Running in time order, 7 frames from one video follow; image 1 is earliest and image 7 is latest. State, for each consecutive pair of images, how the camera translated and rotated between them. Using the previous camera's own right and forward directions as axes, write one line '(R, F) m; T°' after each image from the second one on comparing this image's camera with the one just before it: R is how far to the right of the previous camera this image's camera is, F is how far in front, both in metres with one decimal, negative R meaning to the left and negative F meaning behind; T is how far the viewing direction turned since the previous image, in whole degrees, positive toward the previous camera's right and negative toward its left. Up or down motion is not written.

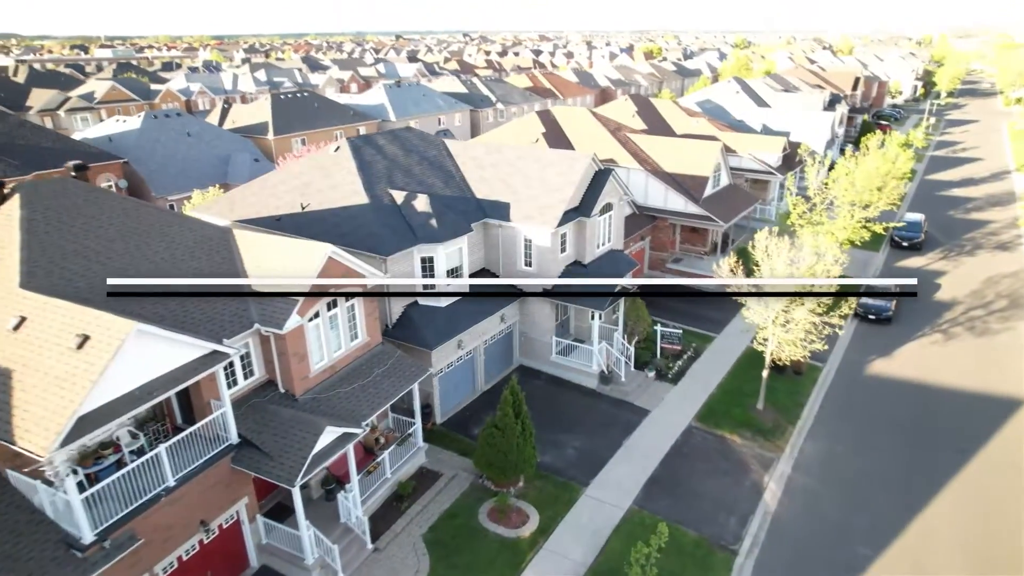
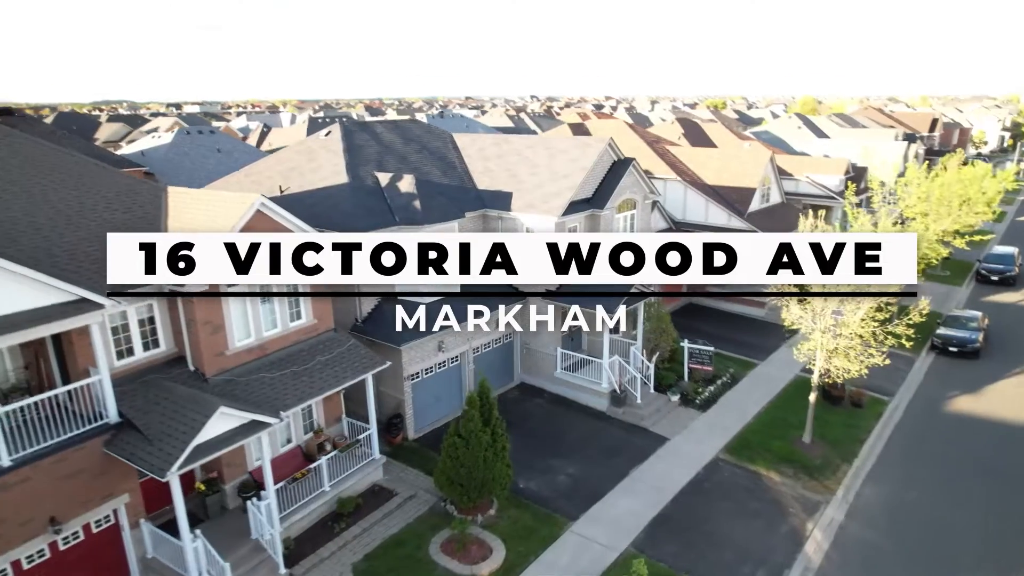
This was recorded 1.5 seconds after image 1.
(+2.1, +3.5) m; -6°
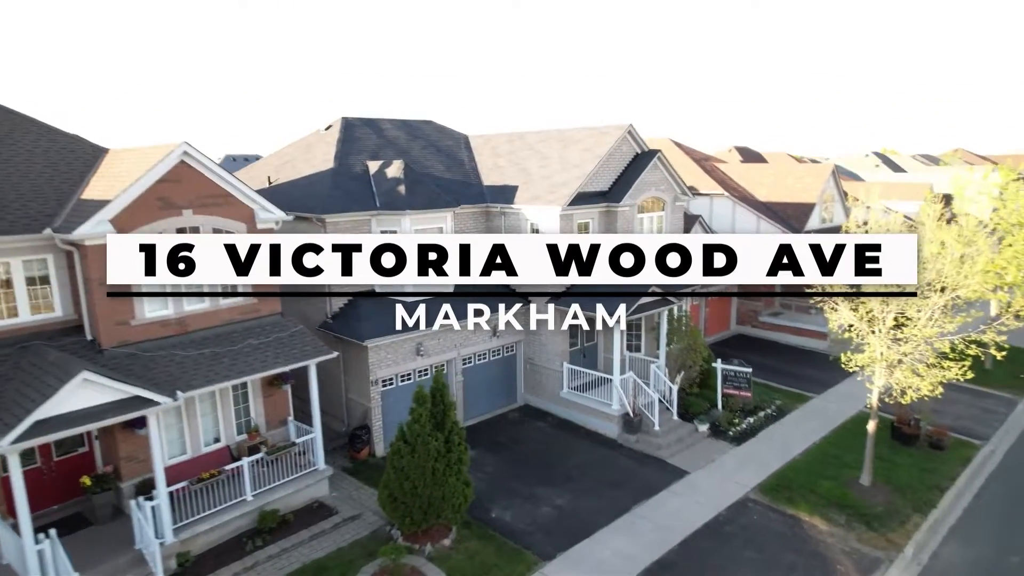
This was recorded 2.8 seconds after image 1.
(+2.1, +2.8) m; -6°
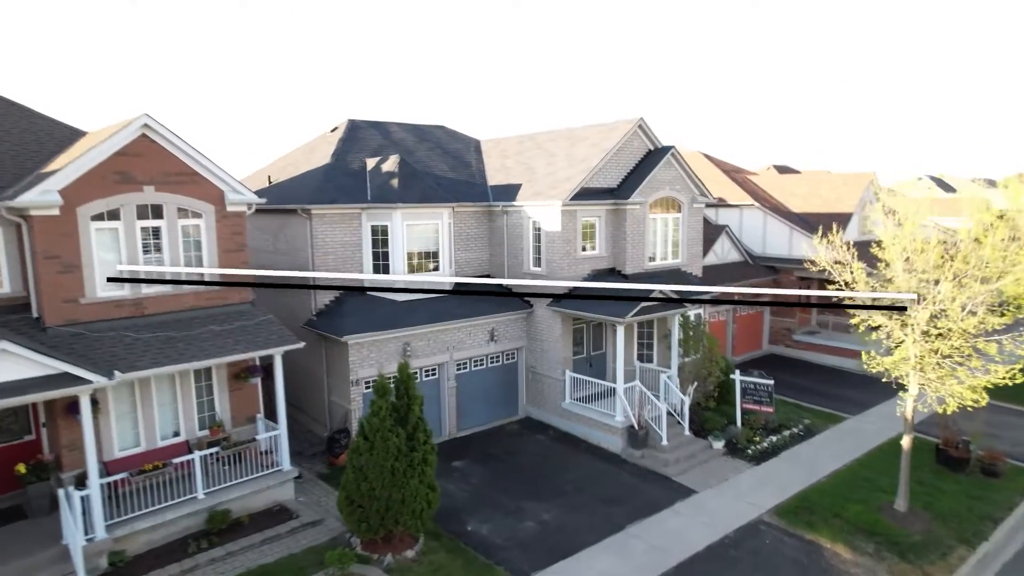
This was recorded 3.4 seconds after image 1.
(+1.2, +1.2) m; -4°
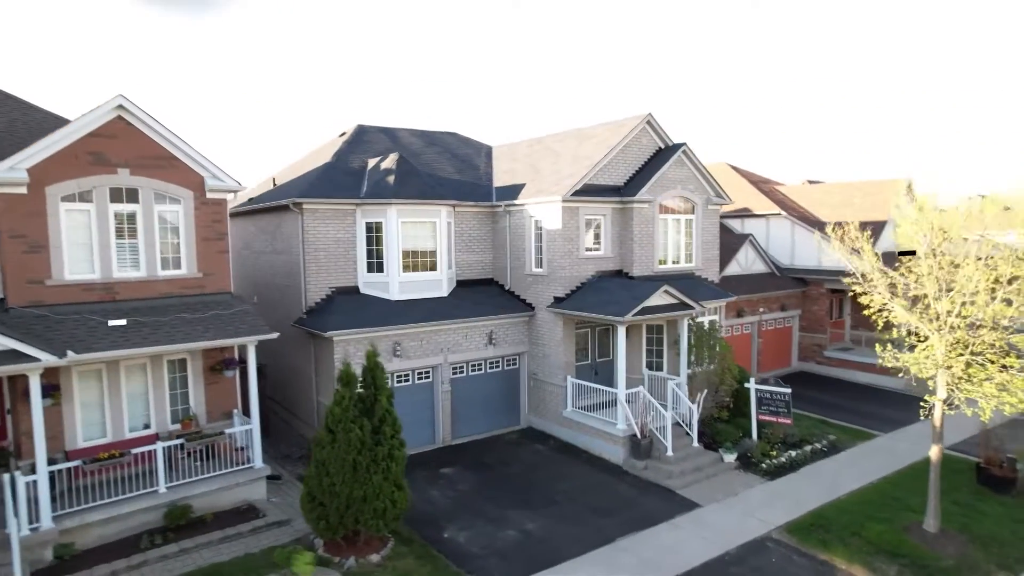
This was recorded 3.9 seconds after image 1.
(+1.1, +0.8) m; -4°
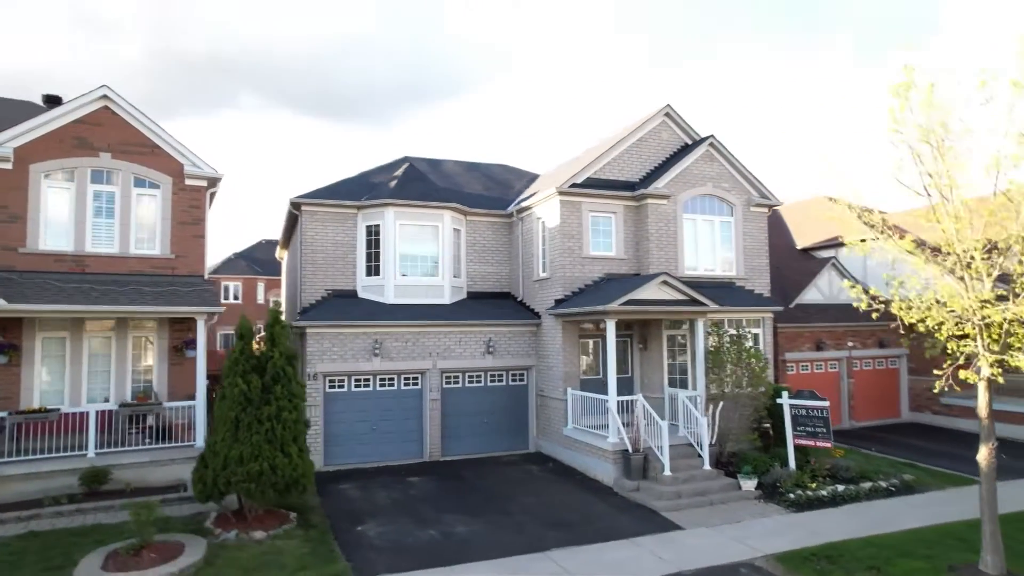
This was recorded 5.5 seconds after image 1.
(+3.5, +1.8) m; -14°
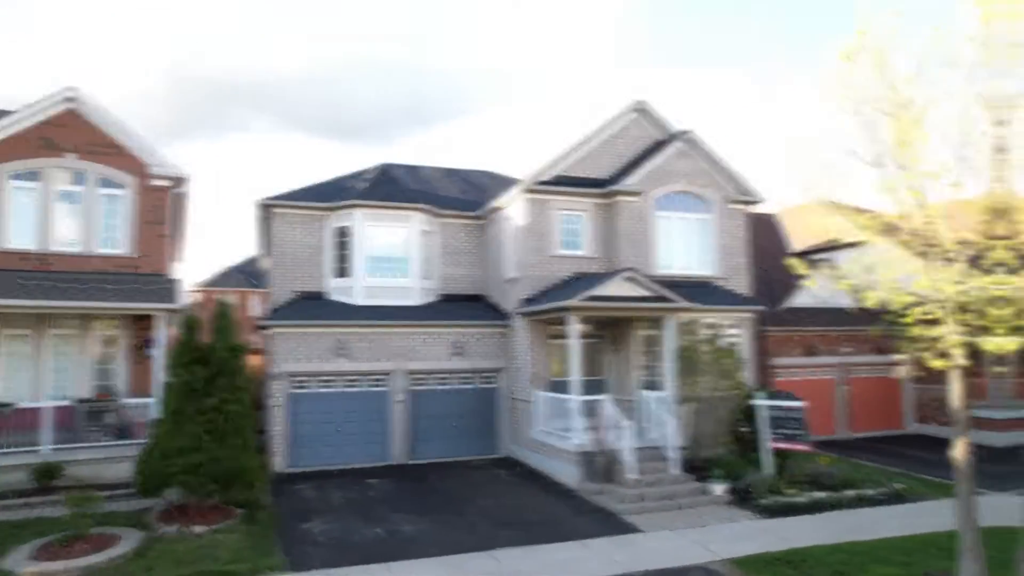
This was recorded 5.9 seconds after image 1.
(+1.0, +0.3) m; -2°
